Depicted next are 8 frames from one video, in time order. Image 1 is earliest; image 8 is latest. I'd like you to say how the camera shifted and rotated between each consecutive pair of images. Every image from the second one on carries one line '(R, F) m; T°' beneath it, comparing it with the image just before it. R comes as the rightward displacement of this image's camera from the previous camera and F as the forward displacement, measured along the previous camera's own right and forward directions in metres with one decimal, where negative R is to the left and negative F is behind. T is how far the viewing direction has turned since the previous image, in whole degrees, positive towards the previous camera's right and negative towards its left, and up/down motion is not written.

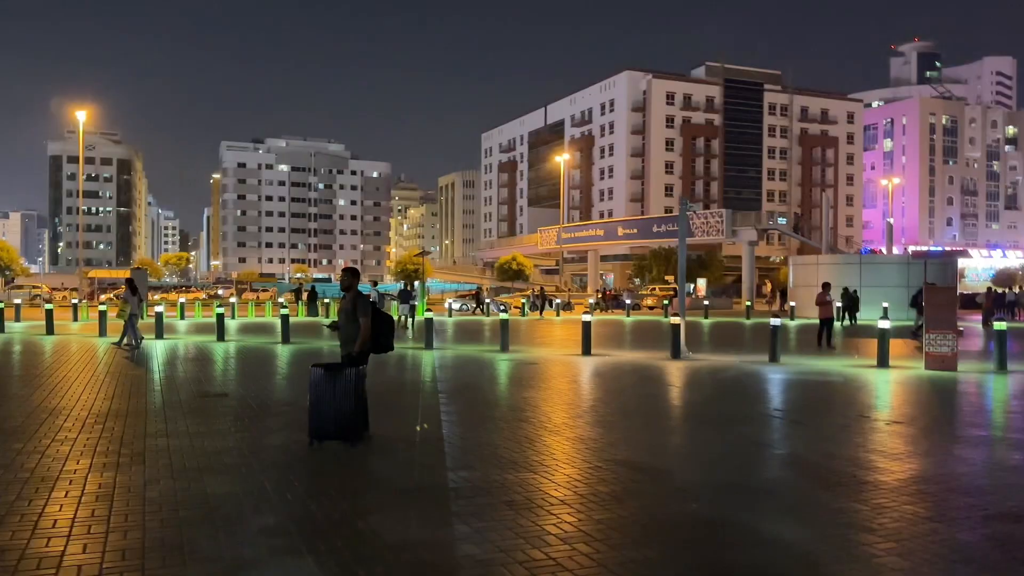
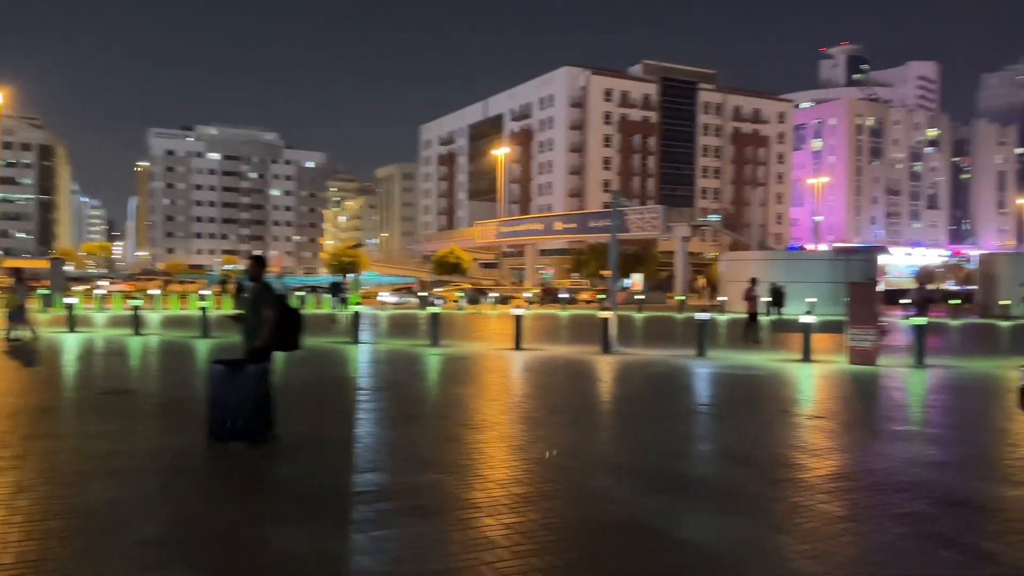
(+0.2, +0.3) m; +4°
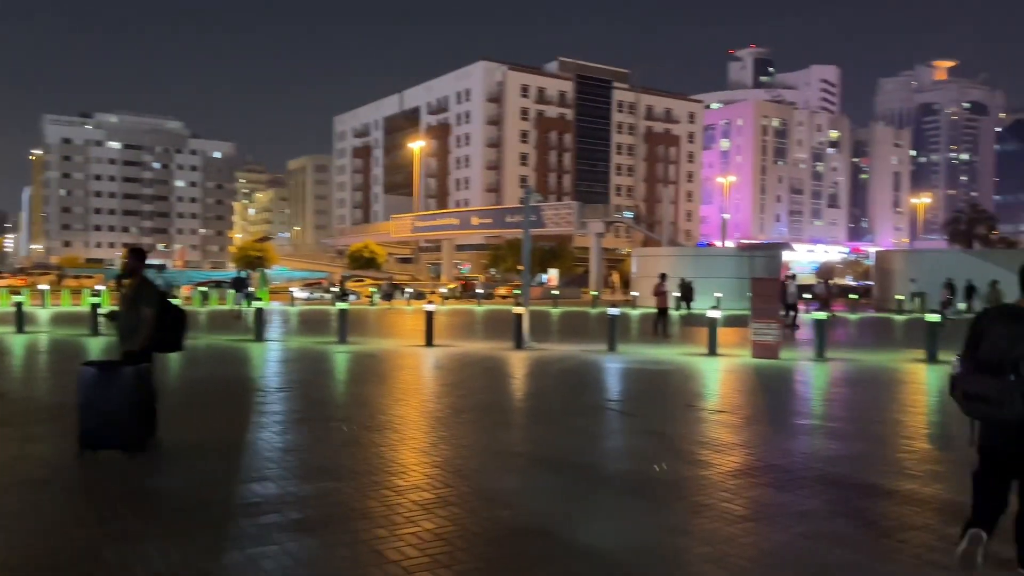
(+0.2, +0.3) m; +6°
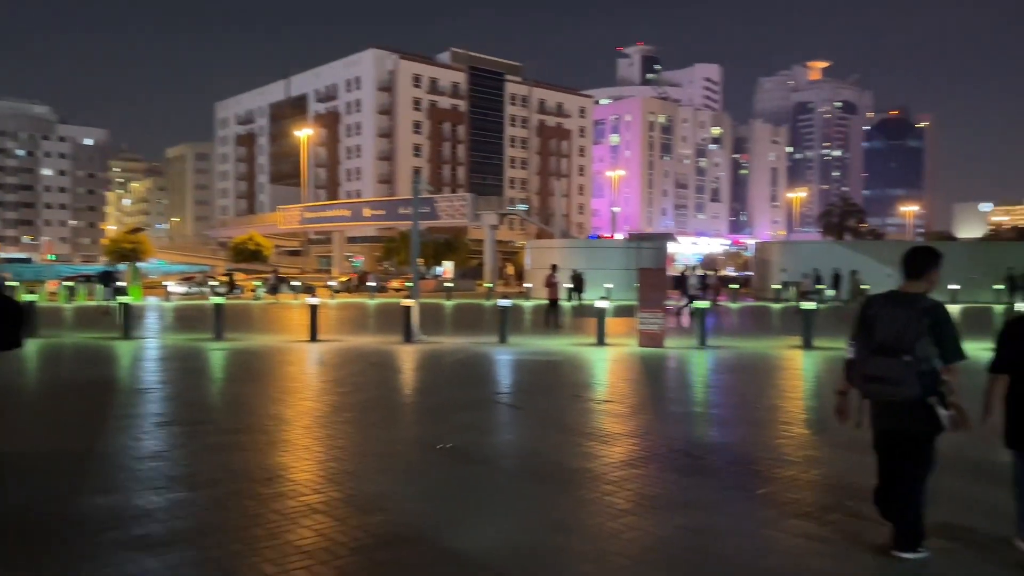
(+0.2, +0.3) m; +8°
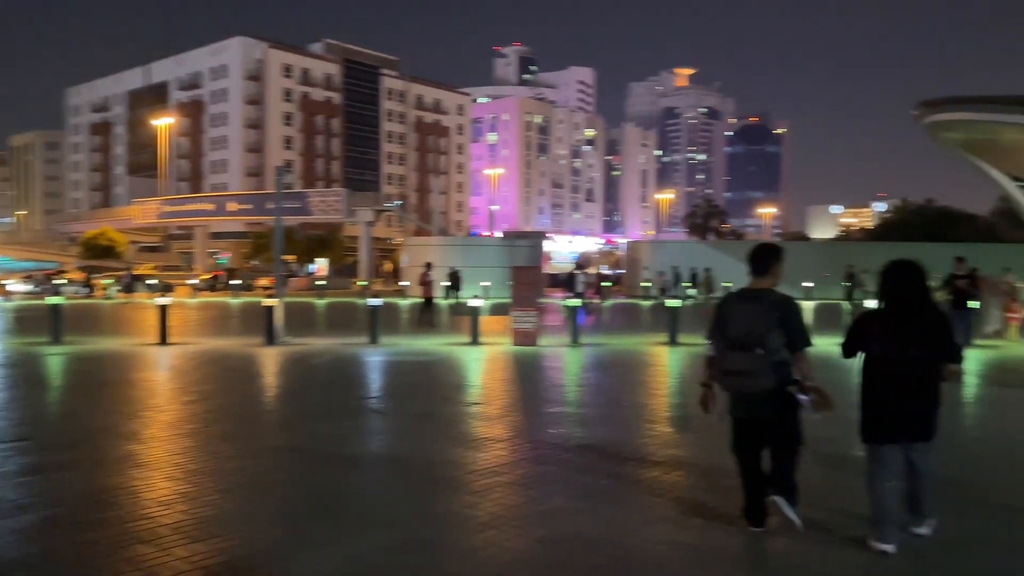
(+0.2, +0.3) m; +9°
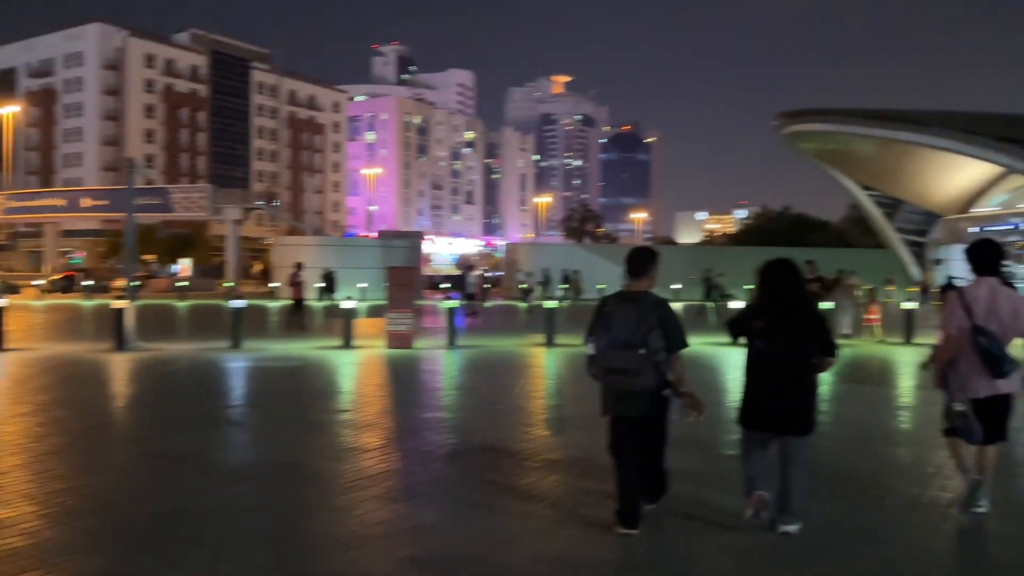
(+0.1, +0.4) m; +9°
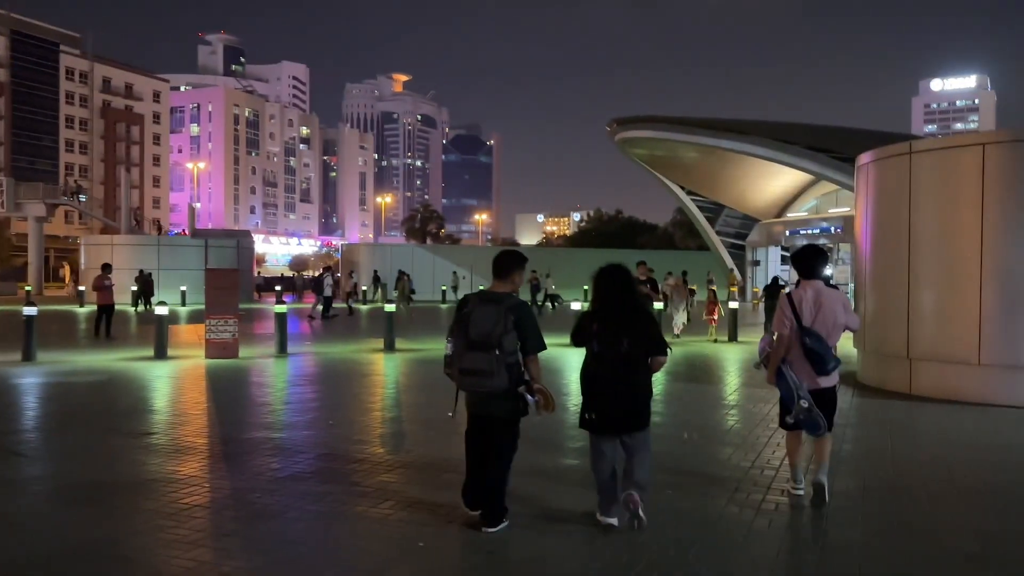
(+0.1, +0.6) m; +11°
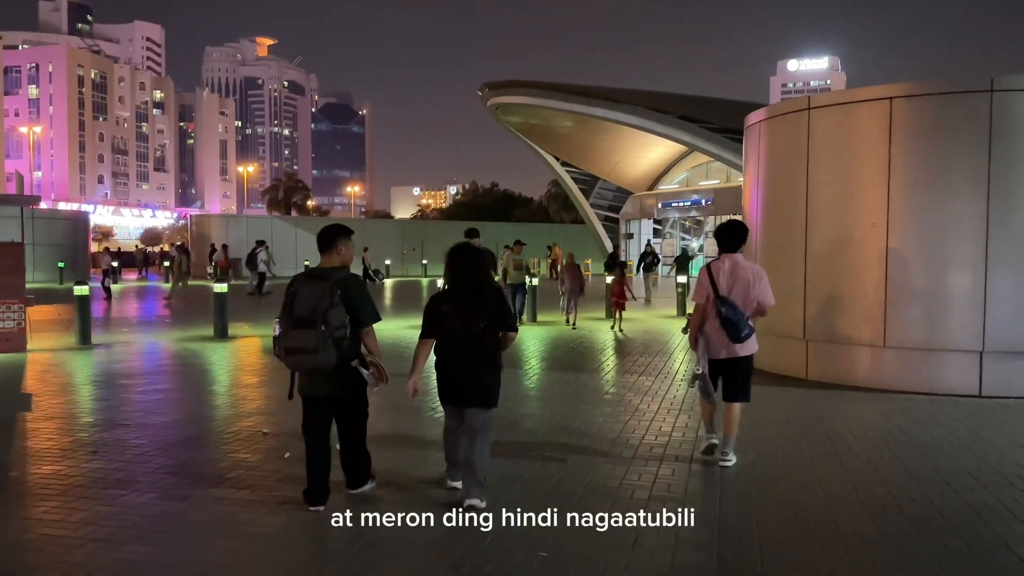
(+0.3, +1.5) m; +9°
